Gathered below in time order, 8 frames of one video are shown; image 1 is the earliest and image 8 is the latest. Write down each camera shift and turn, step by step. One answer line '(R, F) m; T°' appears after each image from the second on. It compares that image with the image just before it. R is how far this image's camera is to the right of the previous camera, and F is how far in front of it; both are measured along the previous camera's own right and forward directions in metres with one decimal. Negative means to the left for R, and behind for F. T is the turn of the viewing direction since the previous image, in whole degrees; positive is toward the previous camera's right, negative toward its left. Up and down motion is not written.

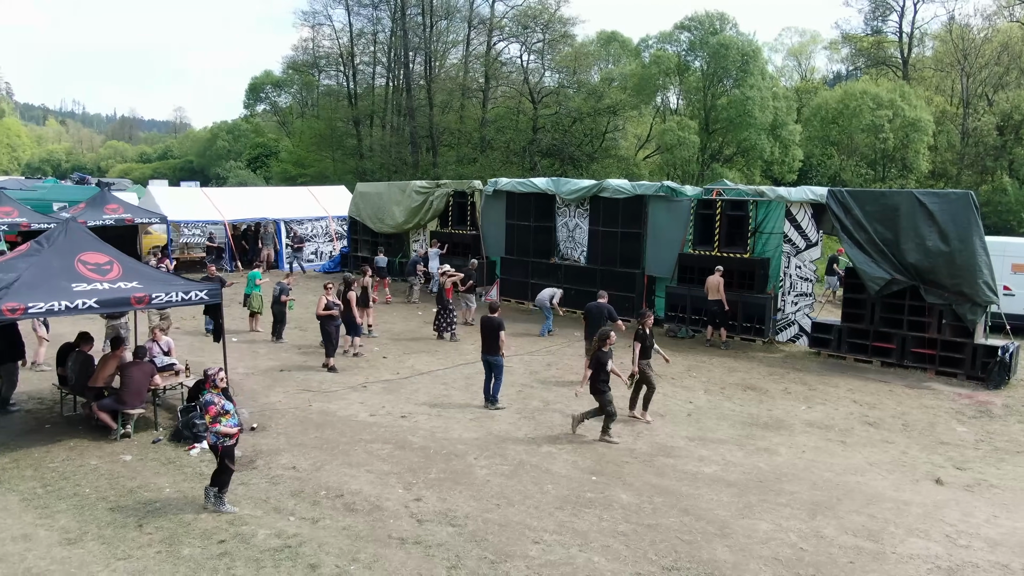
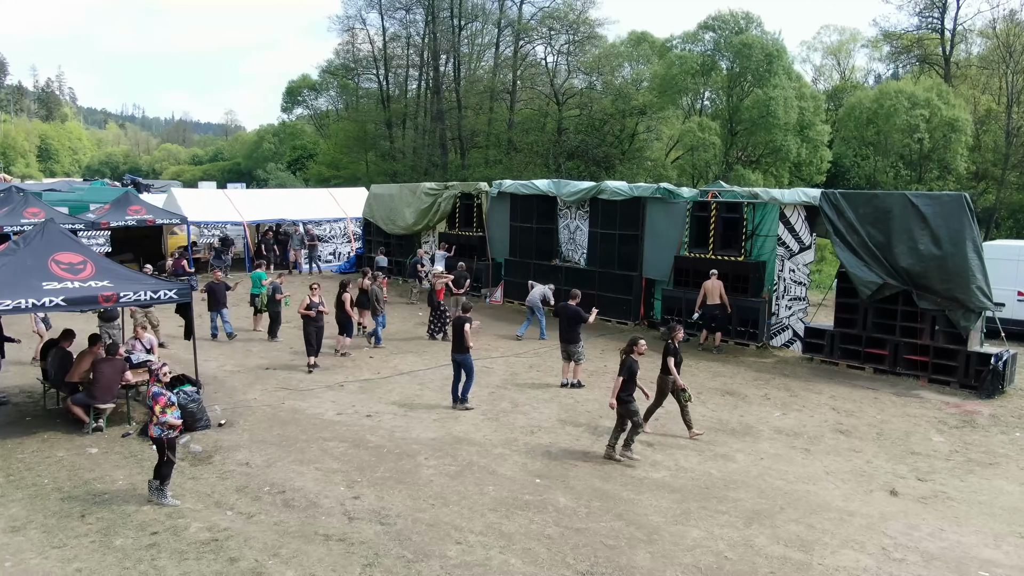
(+1.1, 0.0) m; -4°
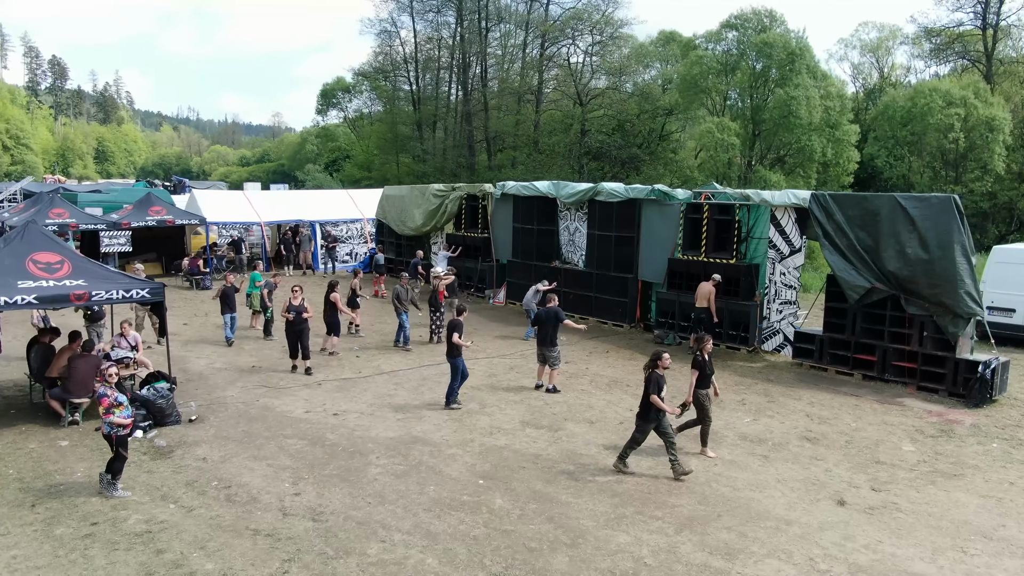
(+1.1, 0.0) m; -3°
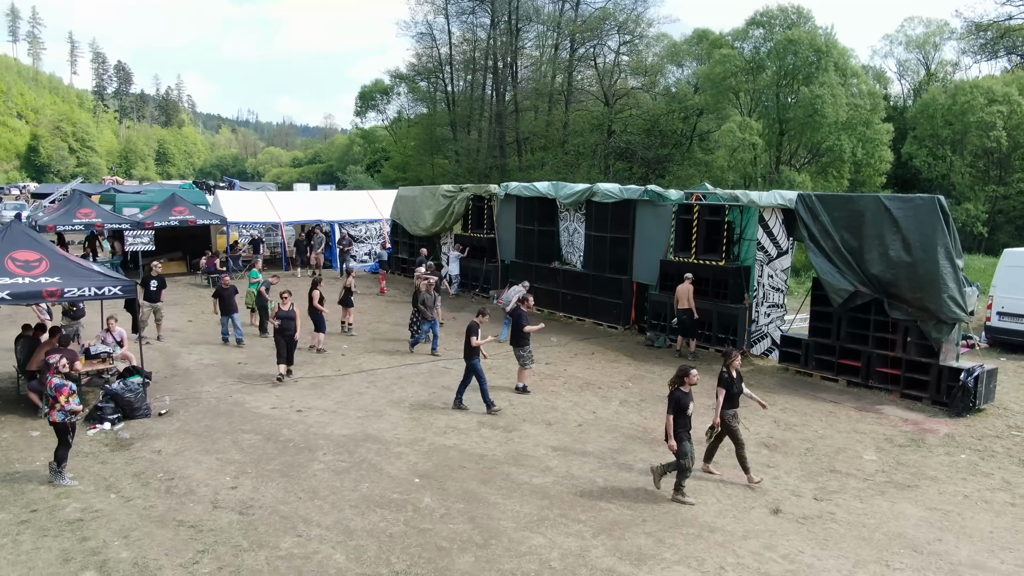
(+1.2, 0.0) m; -4°
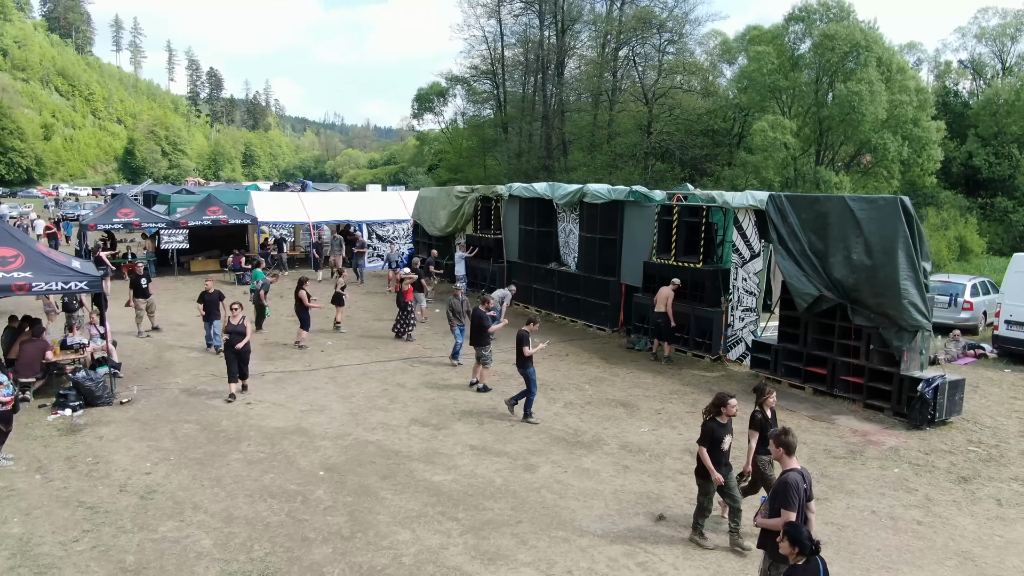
(+2.0, 0.0) m; -6°
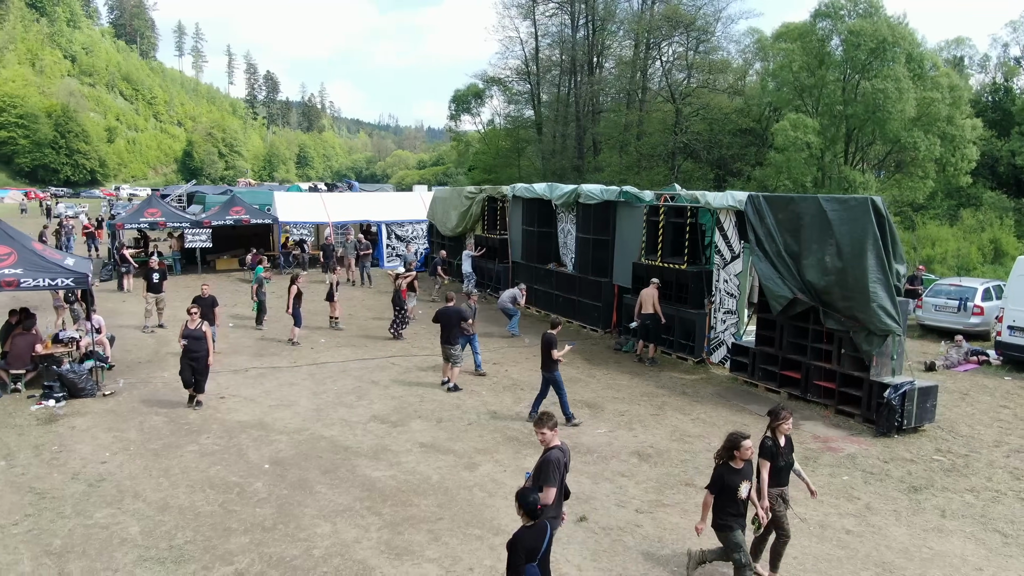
(+1.3, 0.0) m; -4°
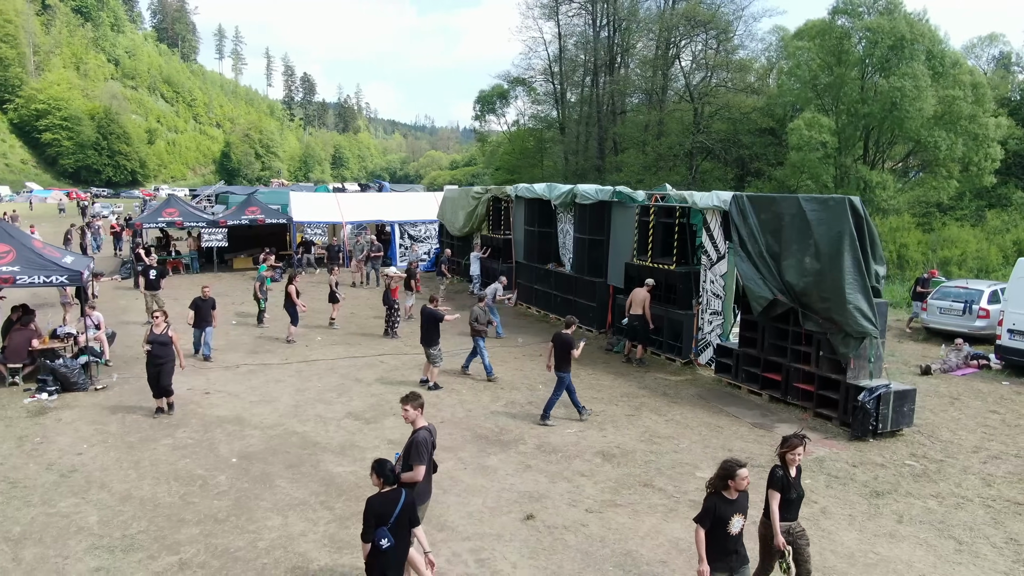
(+0.8, 0.0) m; -3°
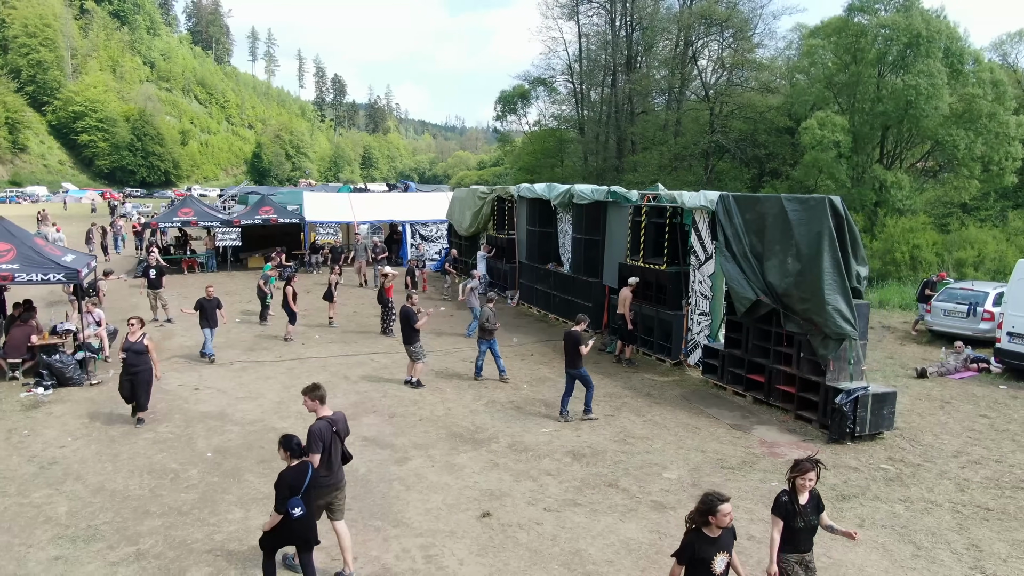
(+0.7, 0.0) m; -2°
